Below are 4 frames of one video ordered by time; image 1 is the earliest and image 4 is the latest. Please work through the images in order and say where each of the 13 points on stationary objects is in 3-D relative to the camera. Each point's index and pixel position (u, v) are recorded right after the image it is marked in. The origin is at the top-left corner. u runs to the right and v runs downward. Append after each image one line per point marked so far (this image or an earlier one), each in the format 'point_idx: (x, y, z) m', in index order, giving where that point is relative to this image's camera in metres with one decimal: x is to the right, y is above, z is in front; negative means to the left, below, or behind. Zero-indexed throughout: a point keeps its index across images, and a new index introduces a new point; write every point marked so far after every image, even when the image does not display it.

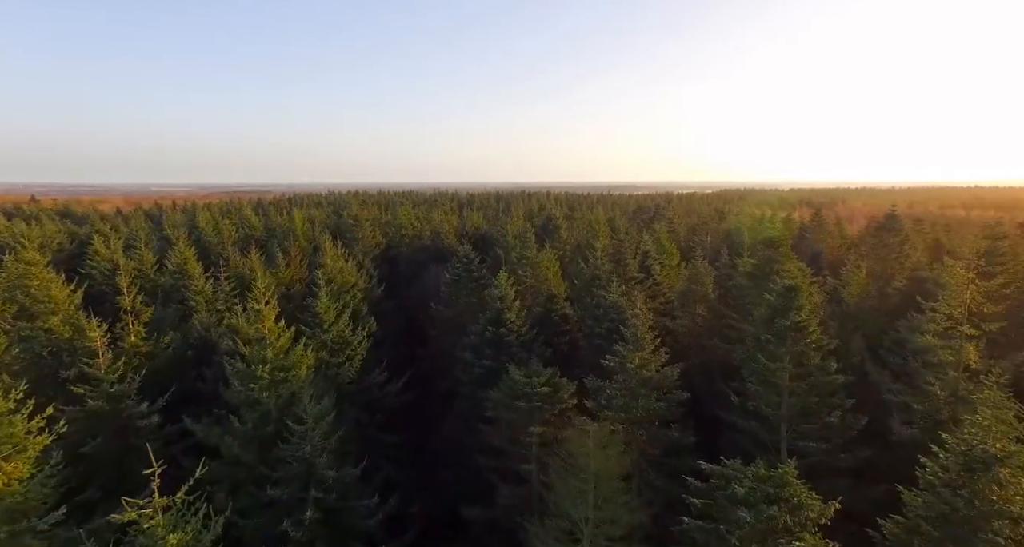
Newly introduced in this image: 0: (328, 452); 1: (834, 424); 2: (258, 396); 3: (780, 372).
0: (-6.0, -5.8, +15.8) m
1: (+9.6, -4.5, +14.4) m
2: (-8.7, -4.2, +16.6) m
3: (+8.1, -3.0, +14.8) m
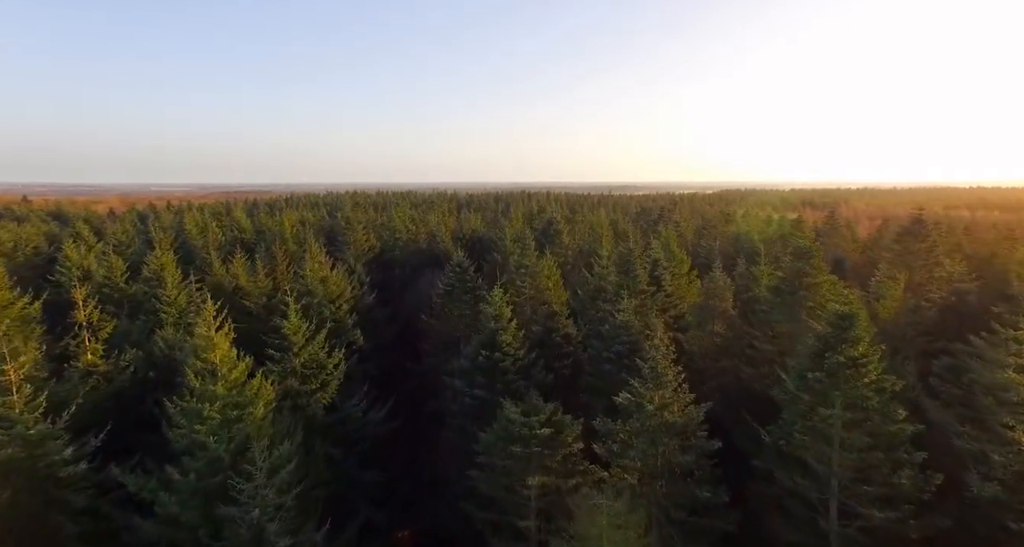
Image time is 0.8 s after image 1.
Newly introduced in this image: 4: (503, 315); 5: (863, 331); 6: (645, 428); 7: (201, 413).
0: (-6.2, -6.5, +13.1) m
1: (+9.4, -5.1, +11.8) m
2: (-8.9, -4.8, +13.9) m
3: (+8.0, -3.6, +12.1) m
4: (-0.4, -1.7, +19.8) m
5: (+9.3, -1.5, +12.8) m
6: (+3.7, -4.3, +13.5) m
7: (-9.2, -4.1, +14.4) m
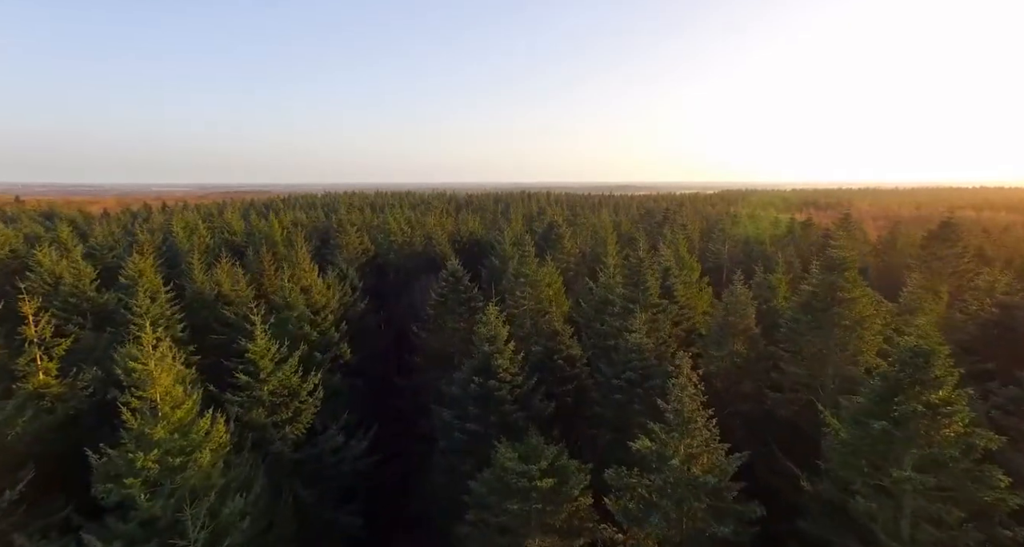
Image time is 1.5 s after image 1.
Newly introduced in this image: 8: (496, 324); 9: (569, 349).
0: (-6.3, -7.0, +10.7) m
1: (+9.3, -5.7, +9.3) m
2: (-9.0, -5.4, +11.5) m
3: (+7.9, -4.2, +9.7) m
4: (-0.5, -2.2, +17.4) m
5: (+9.2, -2.1, +10.4) m
6: (+3.6, -4.8, +11.1) m
7: (-9.4, -4.7, +11.9) m
8: (-0.6, -1.8, +17.7) m
9: (+2.2, -3.0, +19.2) m
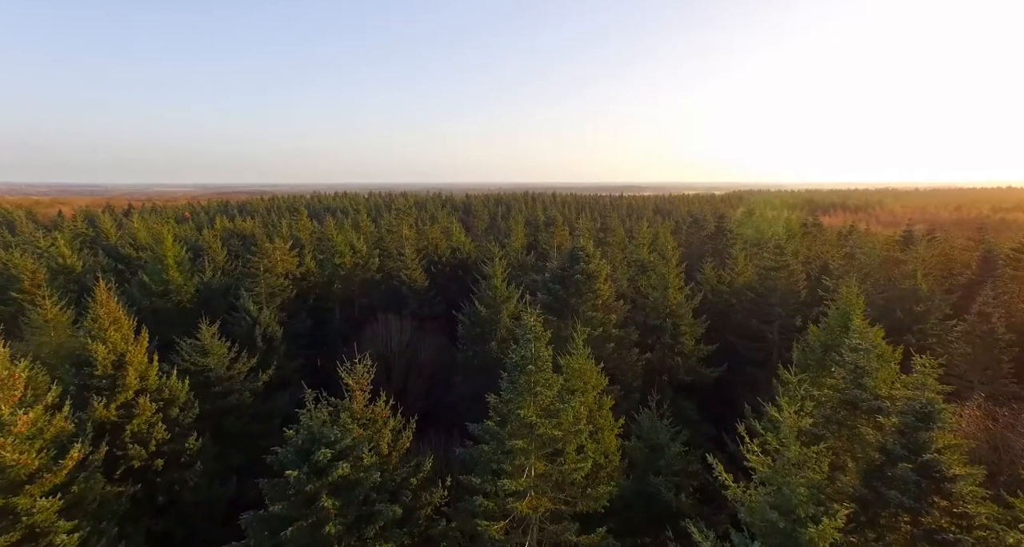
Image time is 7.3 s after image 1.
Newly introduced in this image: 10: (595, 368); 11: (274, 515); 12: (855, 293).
0: (-6.8, -10.2, -8.1) m
1: (+8.8, -8.9, -9.5) m
2: (-9.5, -8.6, -7.3) m
3: (+7.4, -7.4, -9.2) m
4: (-1.0, -5.5, -1.4) m
5: (+8.7, -5.3, -8.4) m
6: (+3.1, -8.1, -7.8) m
7: (-9.9, -7.9, -6.9) m
8: (-1.1, -5.1, -1.2) m
9: (+1.7, -6.2, +0.4) m
10: (+2.8, -3.2, +15.9) m
11: (-5.9, -5.7, +12.2) m
12: (+14.0, -1.5, +20.4) m
